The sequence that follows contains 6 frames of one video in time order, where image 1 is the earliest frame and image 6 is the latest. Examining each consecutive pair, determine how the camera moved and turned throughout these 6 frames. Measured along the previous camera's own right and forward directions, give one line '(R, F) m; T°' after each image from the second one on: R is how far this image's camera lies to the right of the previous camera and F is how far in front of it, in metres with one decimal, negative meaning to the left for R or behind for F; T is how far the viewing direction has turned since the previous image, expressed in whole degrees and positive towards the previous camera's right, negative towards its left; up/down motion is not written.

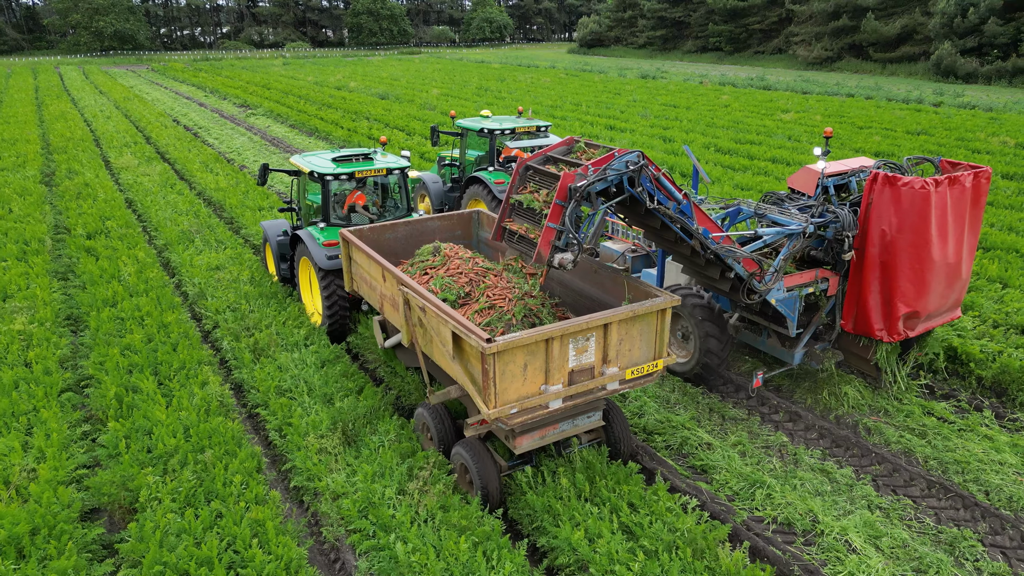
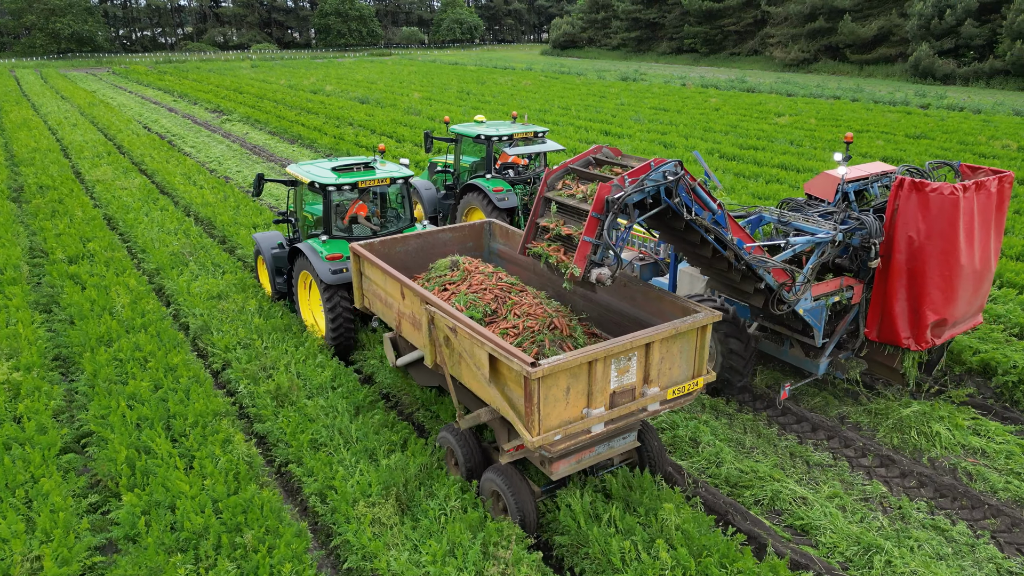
(-0.7, +0.6) m; +3°
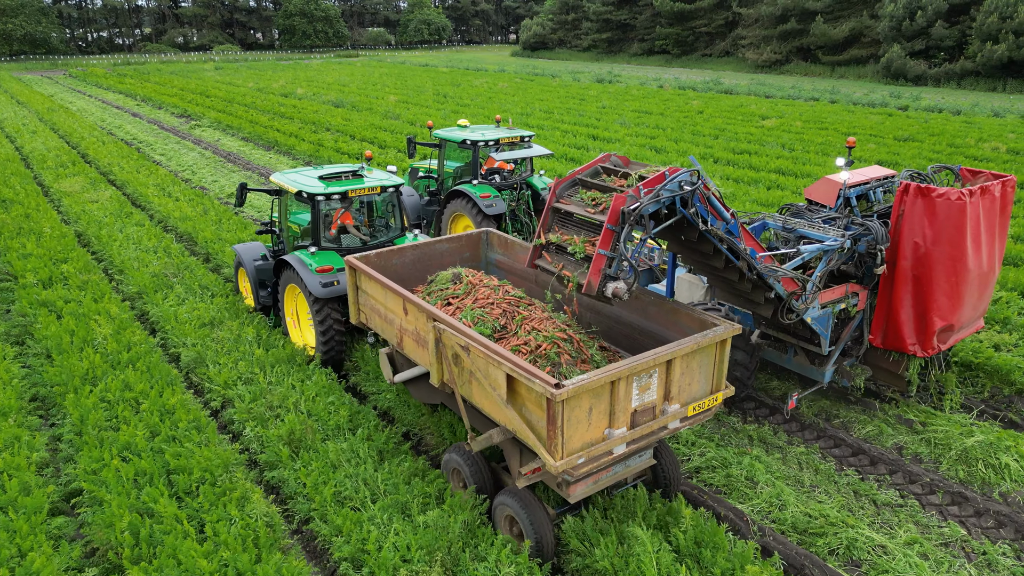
(-0.5, +0.5) m; +3°
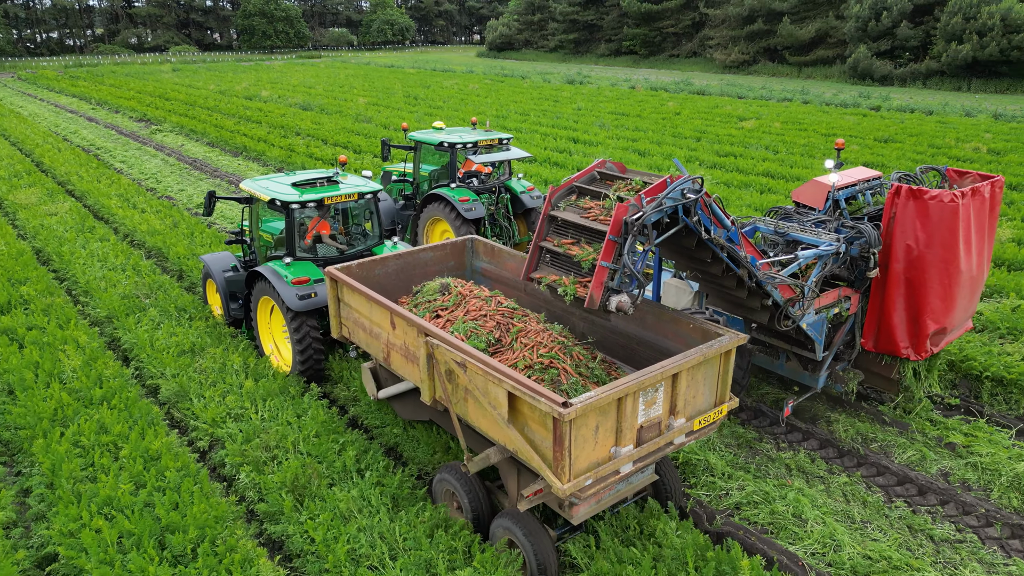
(-0.4, +0.5) m; +3°
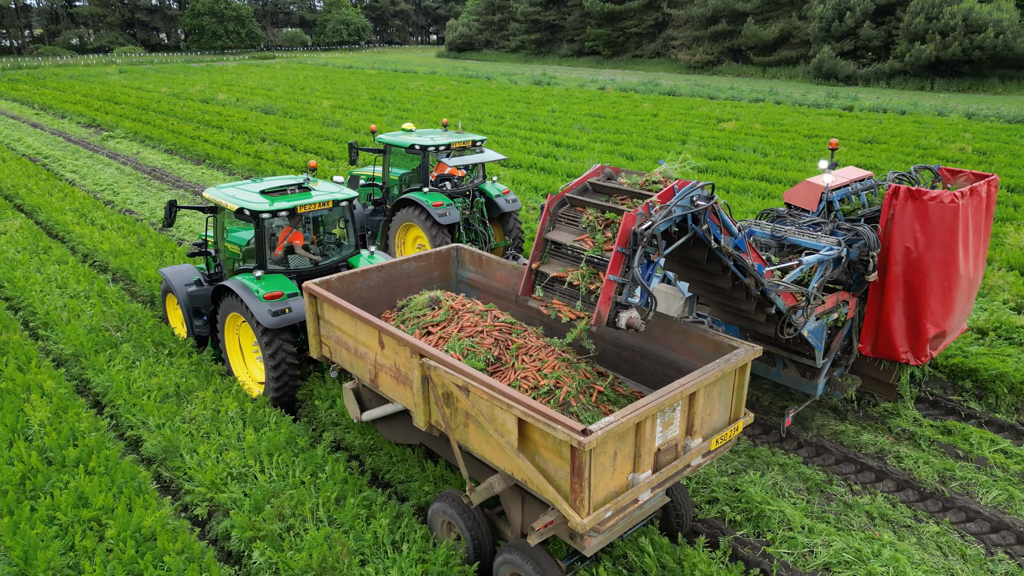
(-0.6, +0.7) m; +3°
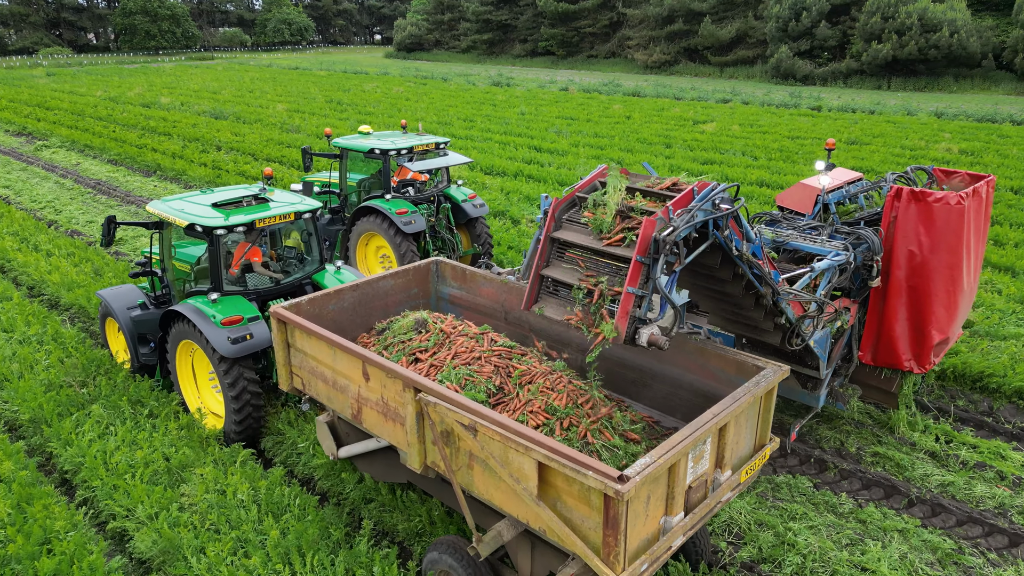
(-0.7, +0.9) m; +4°
